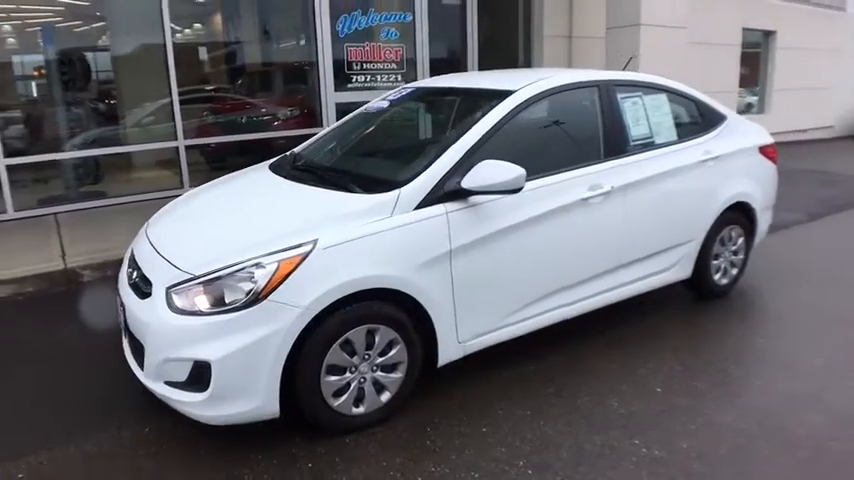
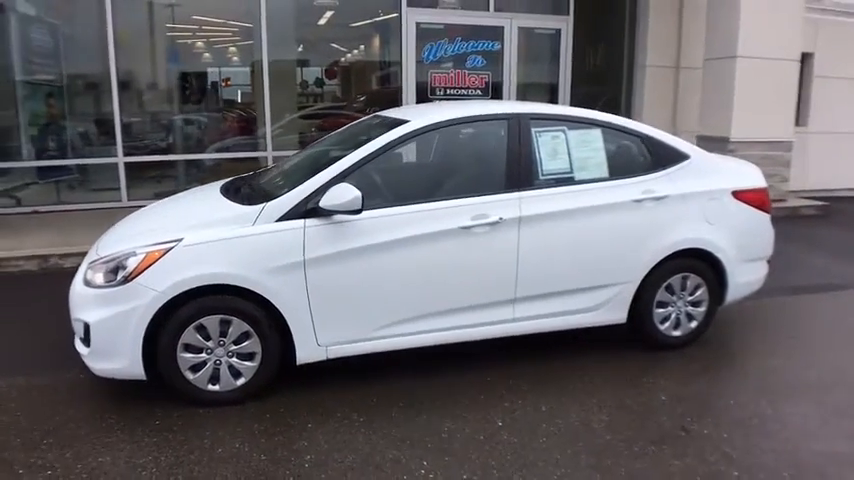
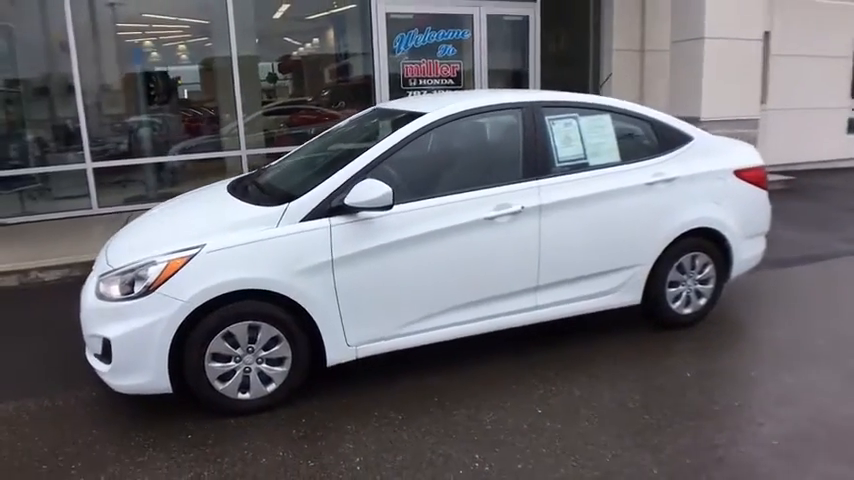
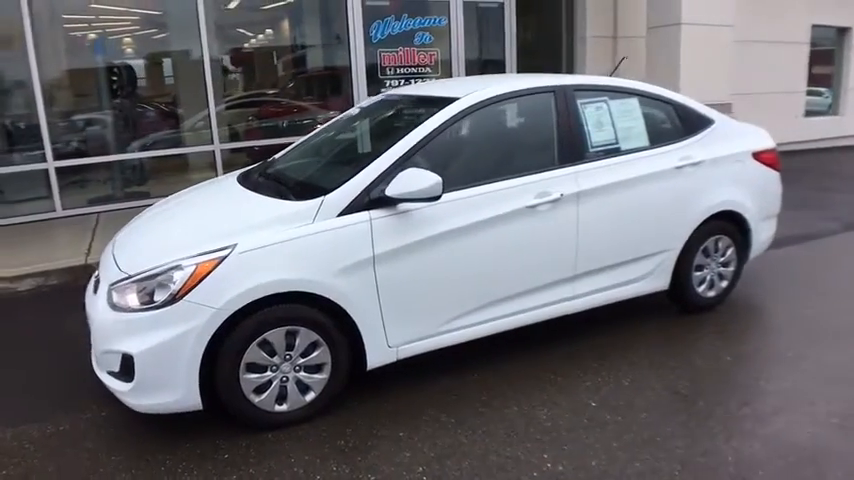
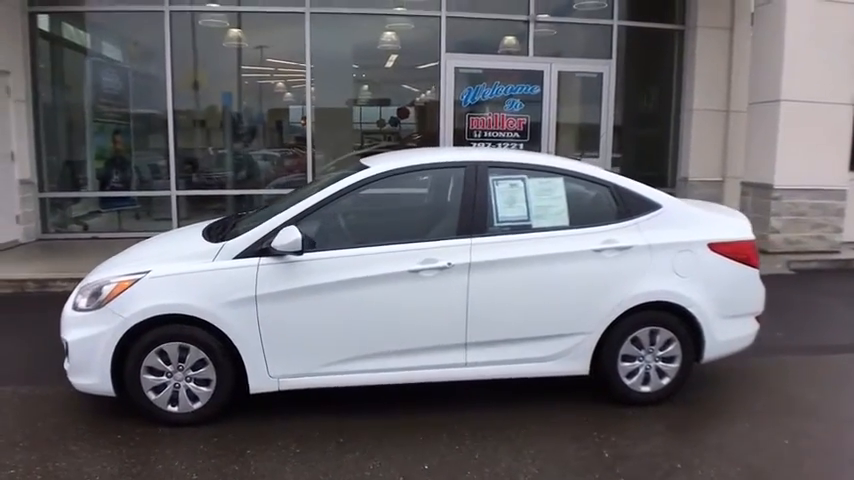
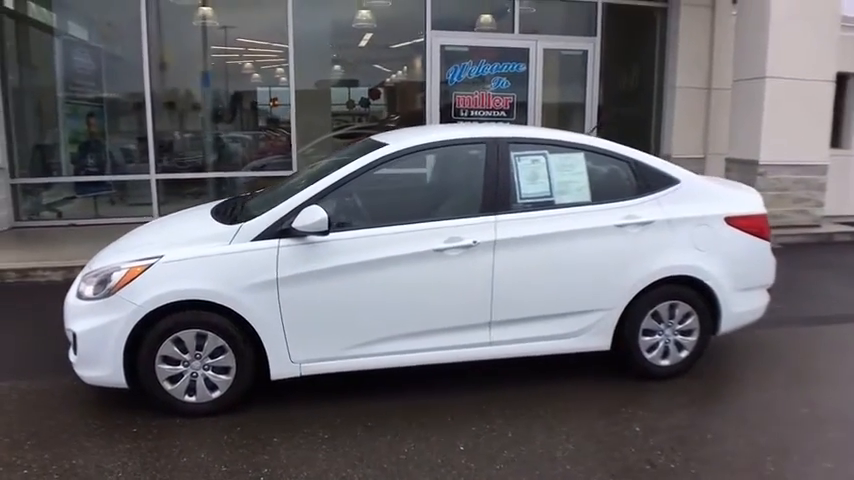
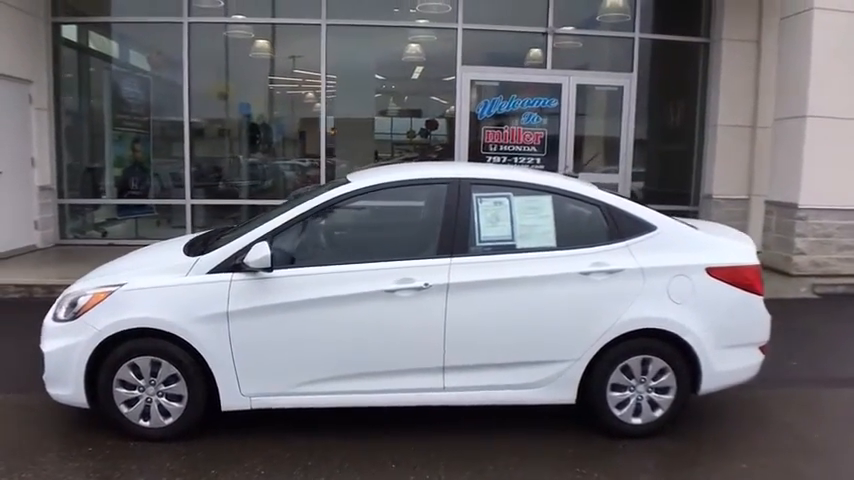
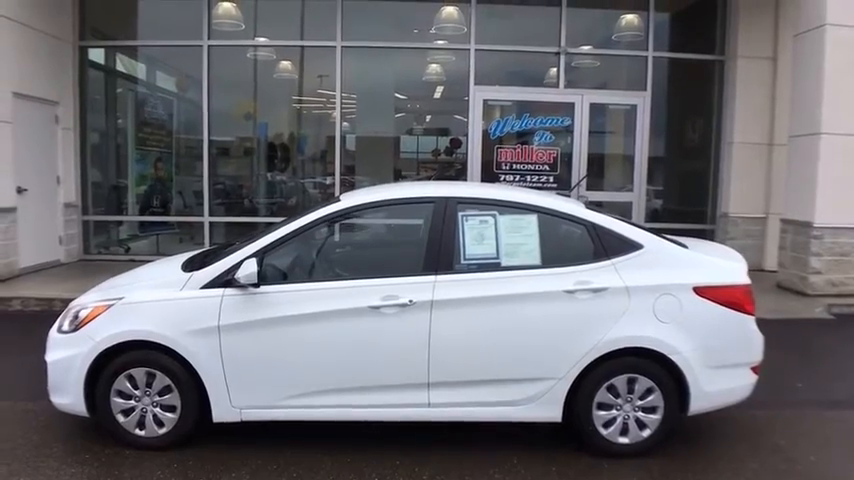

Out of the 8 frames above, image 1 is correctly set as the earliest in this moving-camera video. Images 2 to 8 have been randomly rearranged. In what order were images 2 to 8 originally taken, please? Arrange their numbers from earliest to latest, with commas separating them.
4, 3, 2, 6, 5, 7, 8
